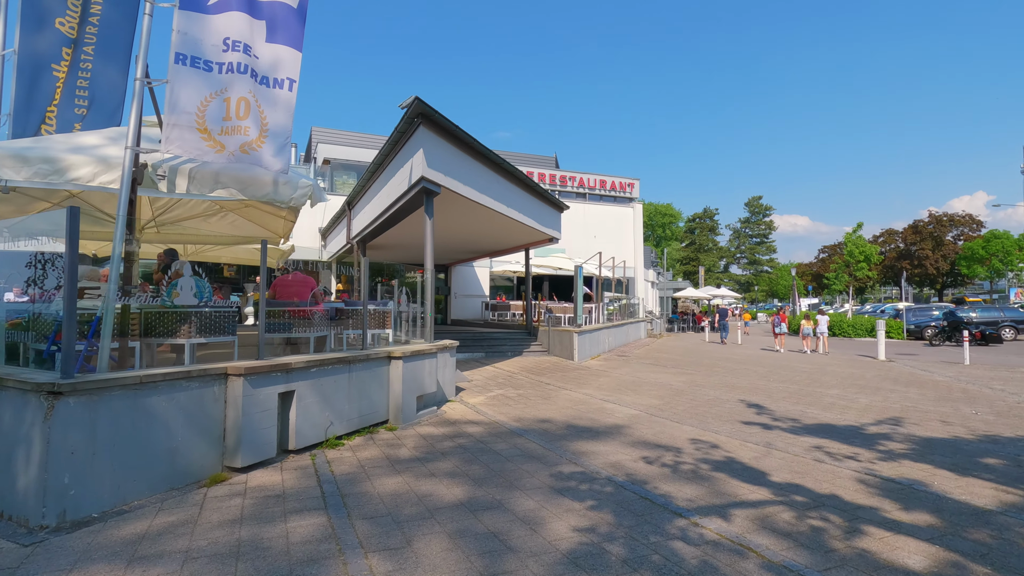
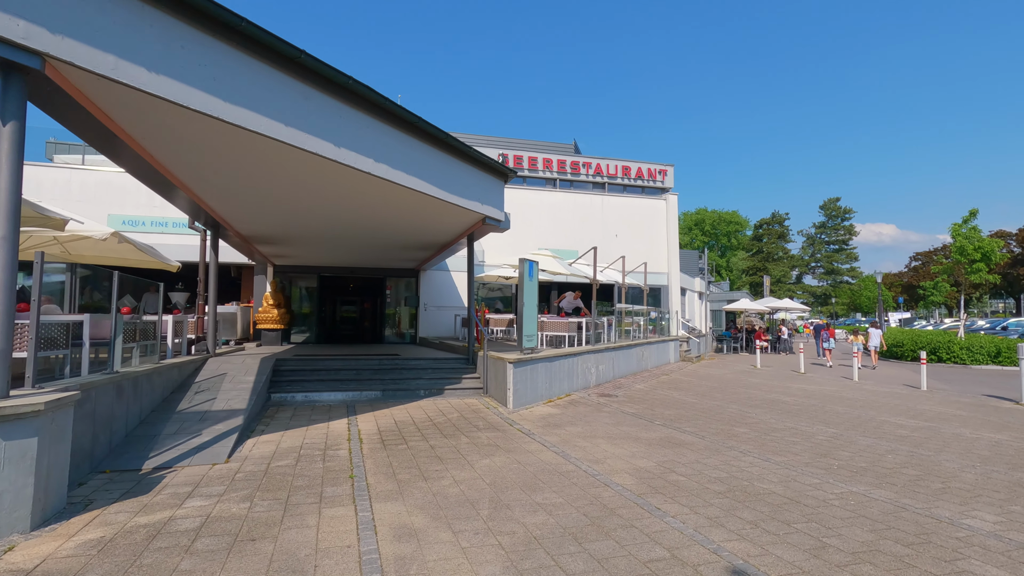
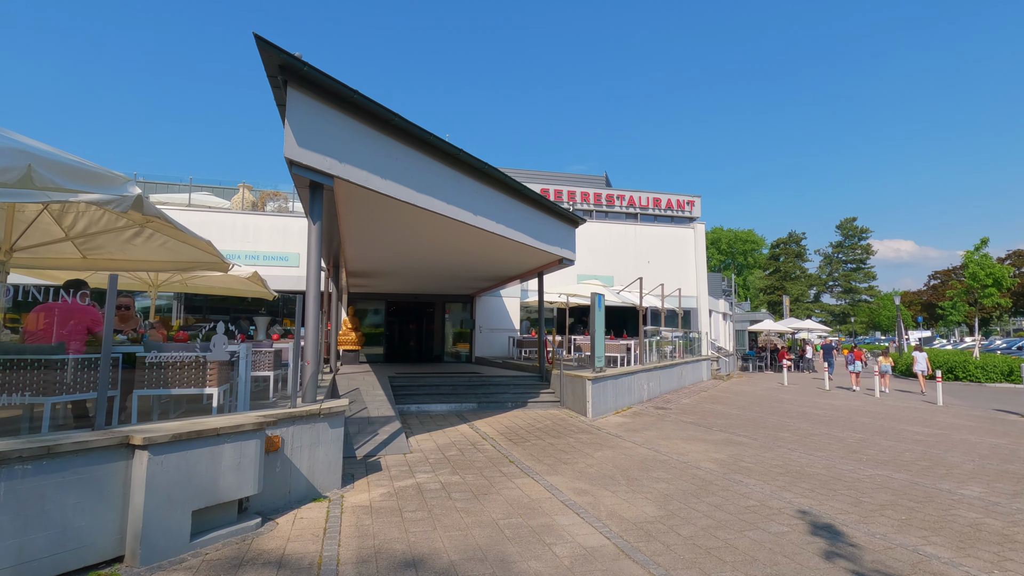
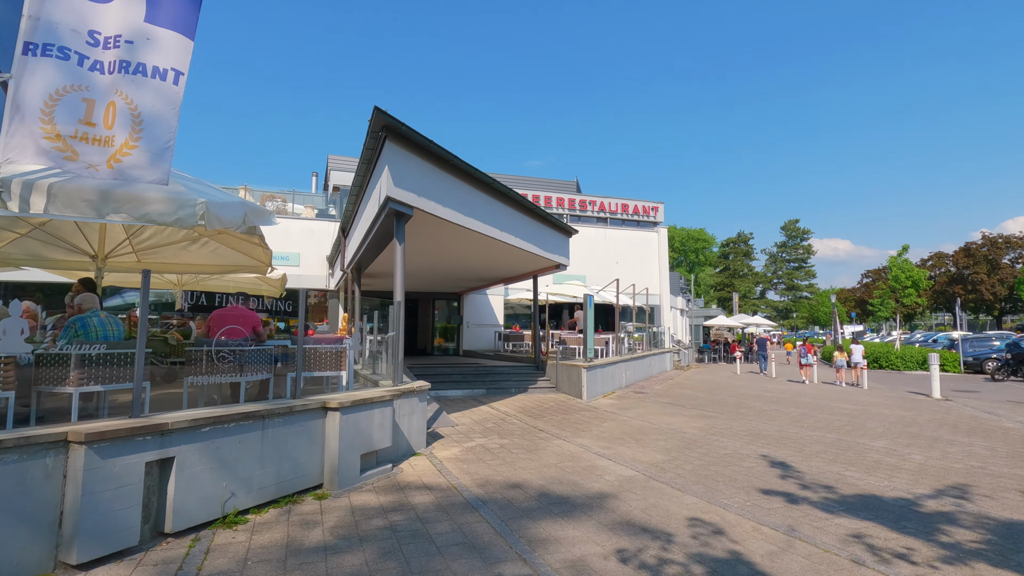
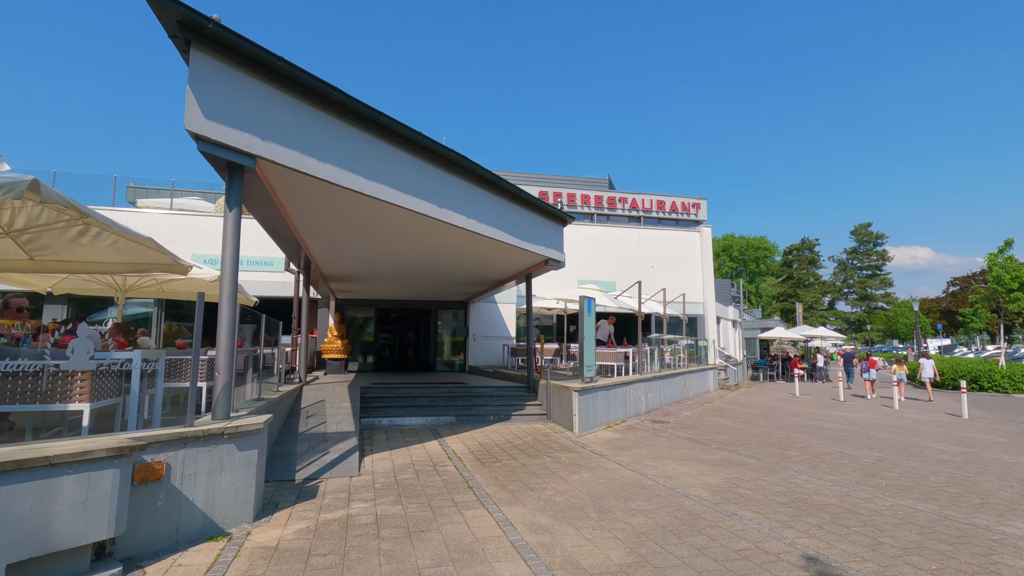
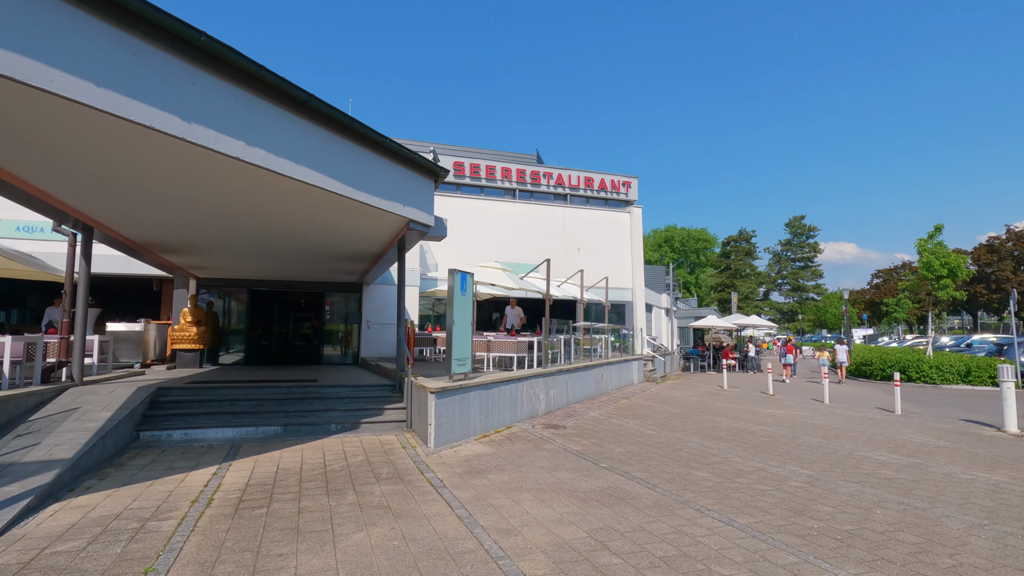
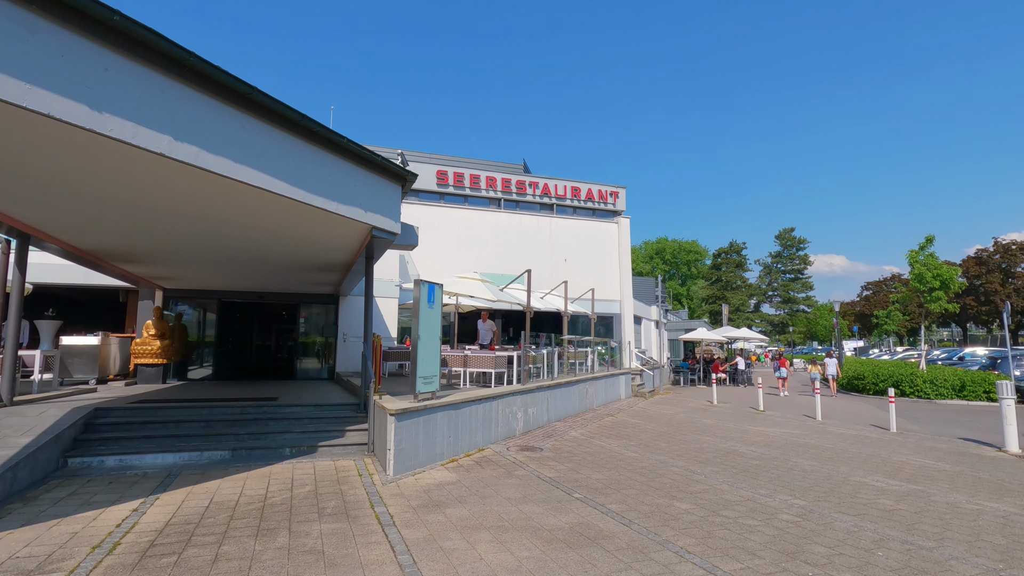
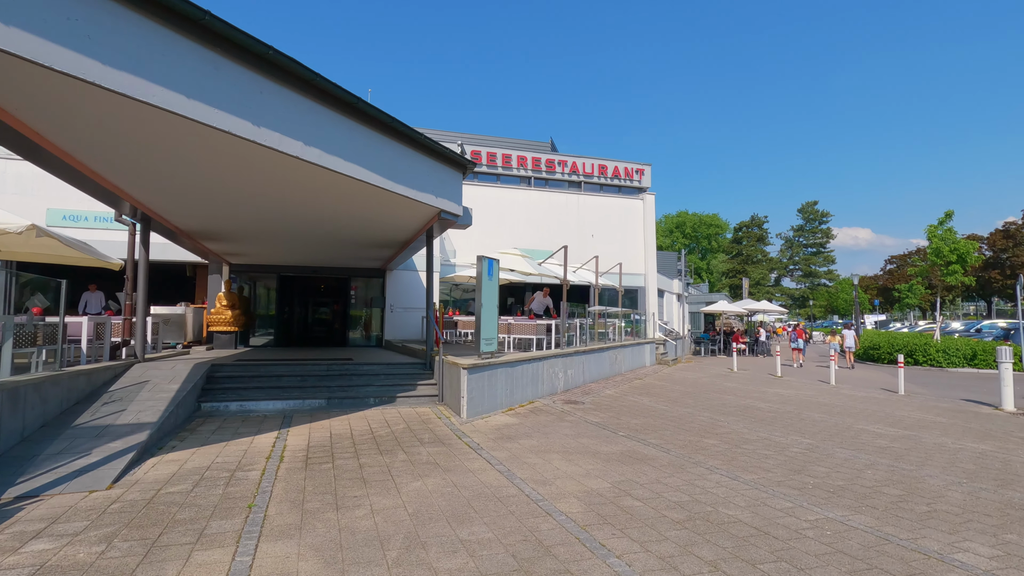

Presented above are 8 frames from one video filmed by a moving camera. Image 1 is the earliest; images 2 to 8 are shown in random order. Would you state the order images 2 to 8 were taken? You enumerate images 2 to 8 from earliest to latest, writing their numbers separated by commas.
4, 3, 5, 2, 8, 6, 7
